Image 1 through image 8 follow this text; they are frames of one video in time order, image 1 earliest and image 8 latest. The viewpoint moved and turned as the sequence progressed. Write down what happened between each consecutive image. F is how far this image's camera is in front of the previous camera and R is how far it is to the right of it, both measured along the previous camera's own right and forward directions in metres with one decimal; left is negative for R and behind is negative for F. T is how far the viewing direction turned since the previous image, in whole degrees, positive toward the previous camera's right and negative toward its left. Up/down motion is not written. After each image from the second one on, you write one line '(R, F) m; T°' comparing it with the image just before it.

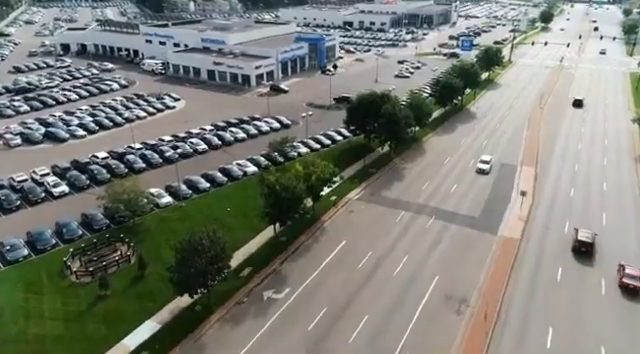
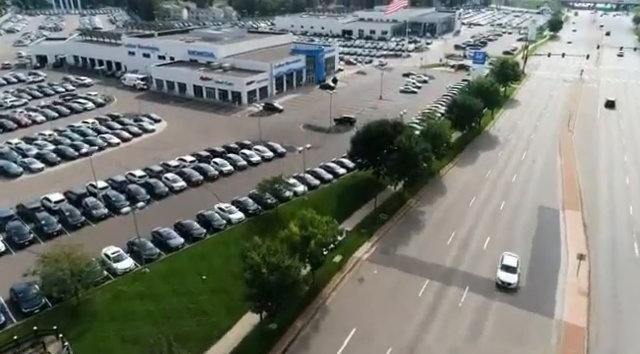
(-0.2, +7.6) m; 0°
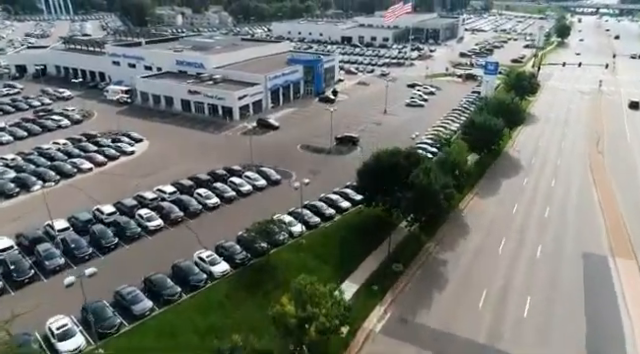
(-0.1, +6.0) m; 0°
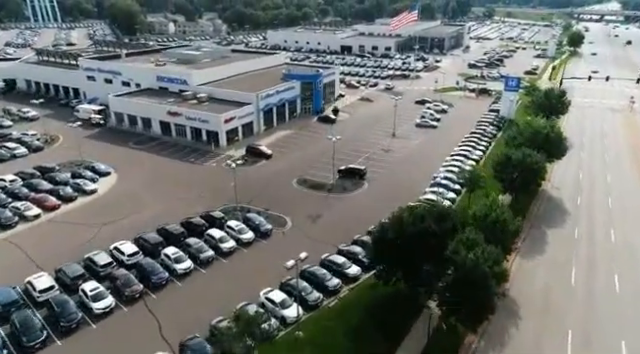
(-0.2, +8.2) m; 0°
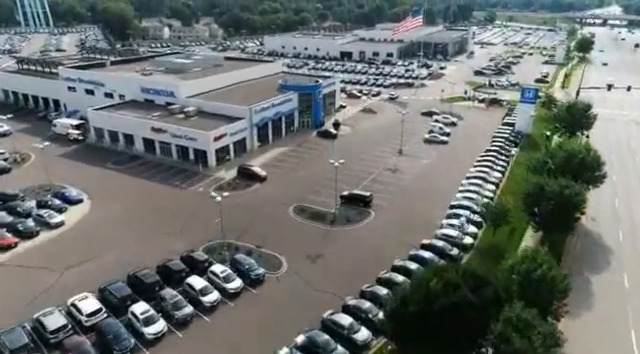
(-0.1, +5.3) m; 0°
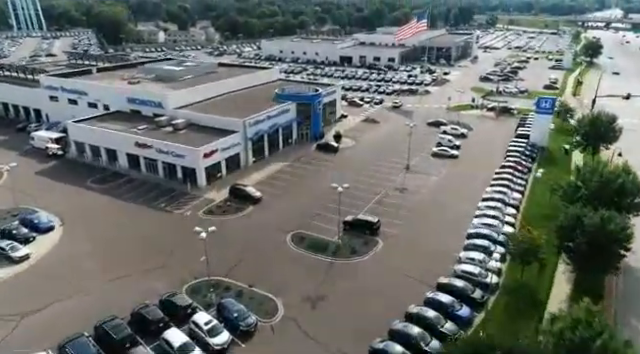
(-0.1, +4.3) m; 0°
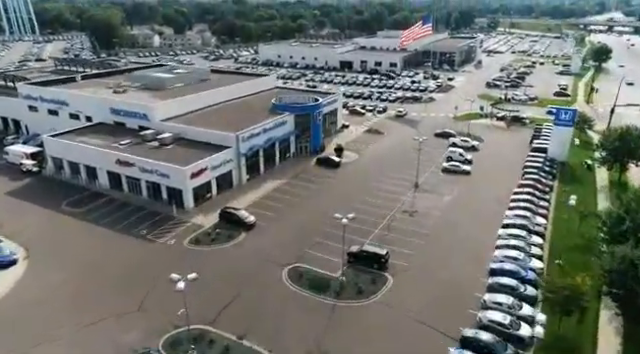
(-0.1, +4.3) m; 0°
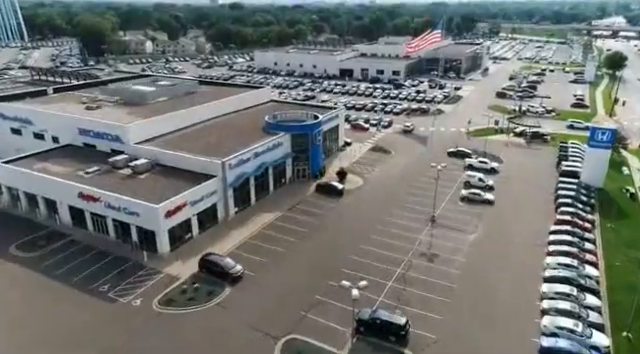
(-0.2, +6.5) m; 0°
